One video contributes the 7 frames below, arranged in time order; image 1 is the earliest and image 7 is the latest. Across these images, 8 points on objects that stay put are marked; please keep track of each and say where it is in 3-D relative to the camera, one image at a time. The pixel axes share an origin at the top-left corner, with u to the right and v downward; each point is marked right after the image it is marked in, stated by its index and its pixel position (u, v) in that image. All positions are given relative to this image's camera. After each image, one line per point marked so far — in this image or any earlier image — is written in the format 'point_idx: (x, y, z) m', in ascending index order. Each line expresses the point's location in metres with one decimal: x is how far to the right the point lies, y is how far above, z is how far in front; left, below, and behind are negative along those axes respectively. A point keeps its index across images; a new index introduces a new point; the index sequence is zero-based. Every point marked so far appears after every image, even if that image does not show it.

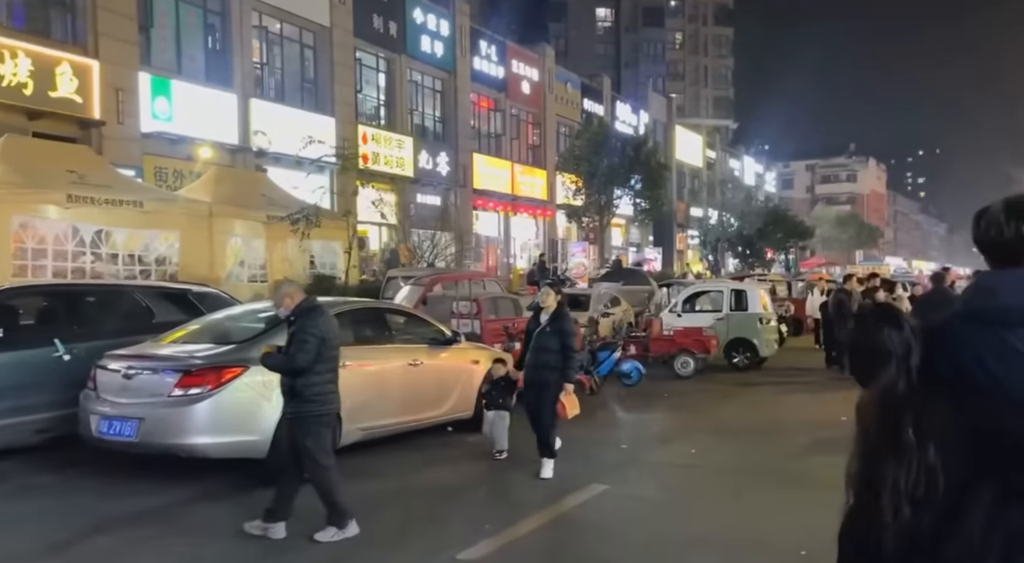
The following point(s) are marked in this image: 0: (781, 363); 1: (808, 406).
0: (+5.8, -1.7, +19.1) m
1: (+4.4, -1.8, +13.1) m
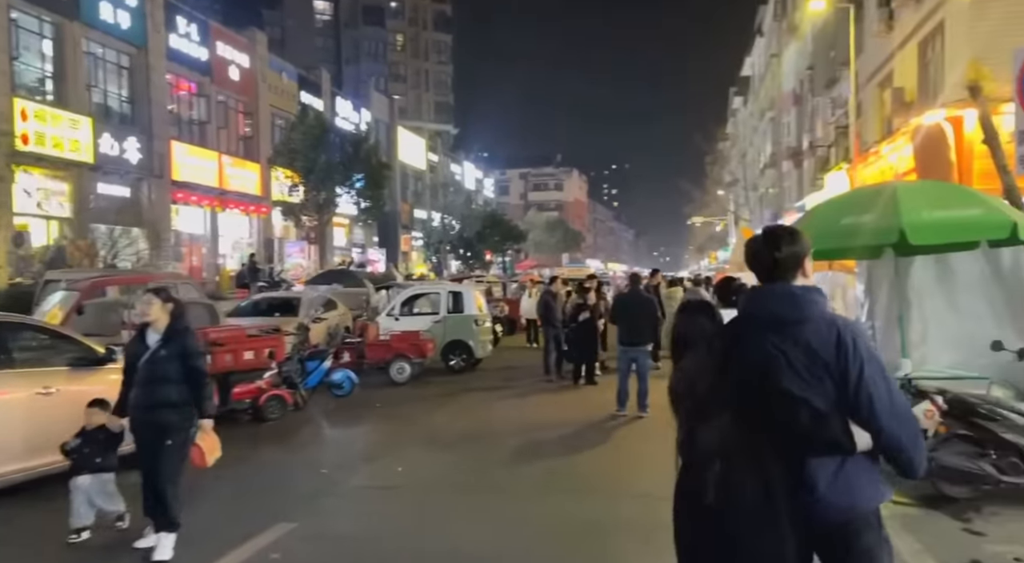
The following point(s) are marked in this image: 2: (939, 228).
0: (-0.3, -1.8, +19.2) m
1: (+0.1, -1.9, +13.1) m
2: (+4.0, +0.5, +8.3) m
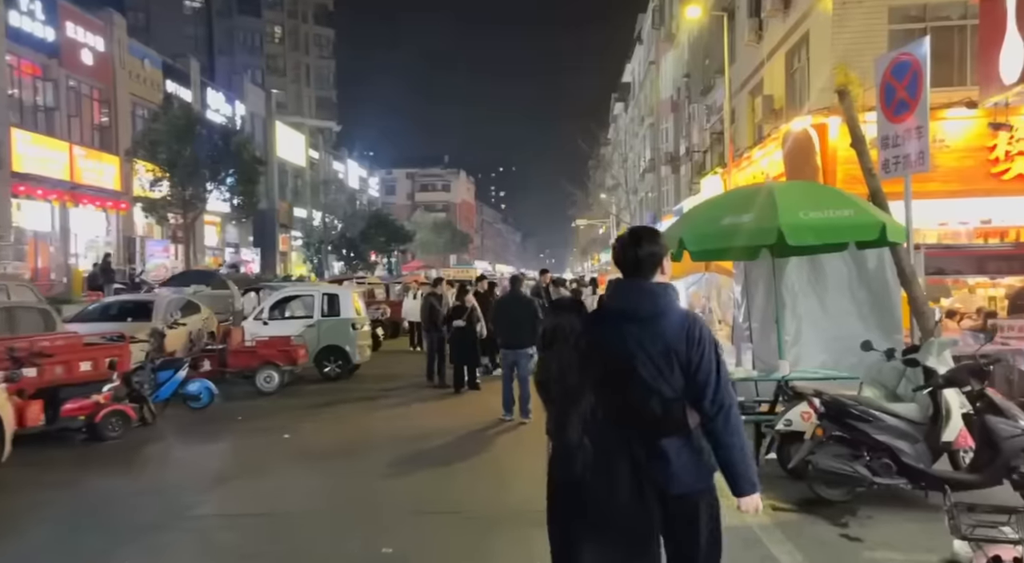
0: (-2.9, -1.8, +18.4) m
1: (-1.7, -1.9, +12.4) m
2: (+2.8, +0.5, +8.2) m
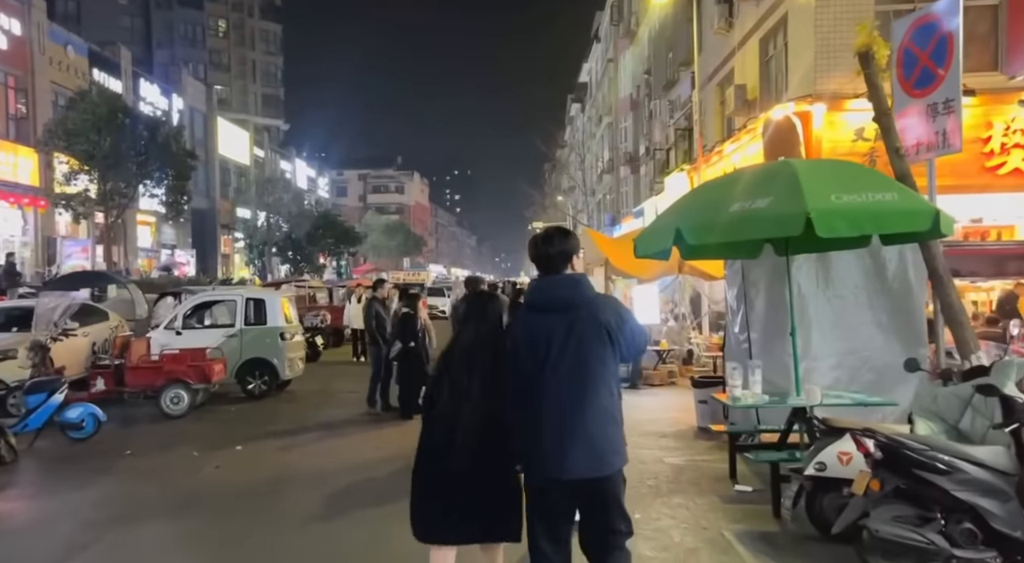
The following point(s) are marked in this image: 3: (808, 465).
0: (-3.8, -1.9, +16.3) m
1: (-2.2, -1.9, +10.4) m
2: (+2.4, +0.5, +6.4) m
3: (+2.0, -1.2, +6.0) m
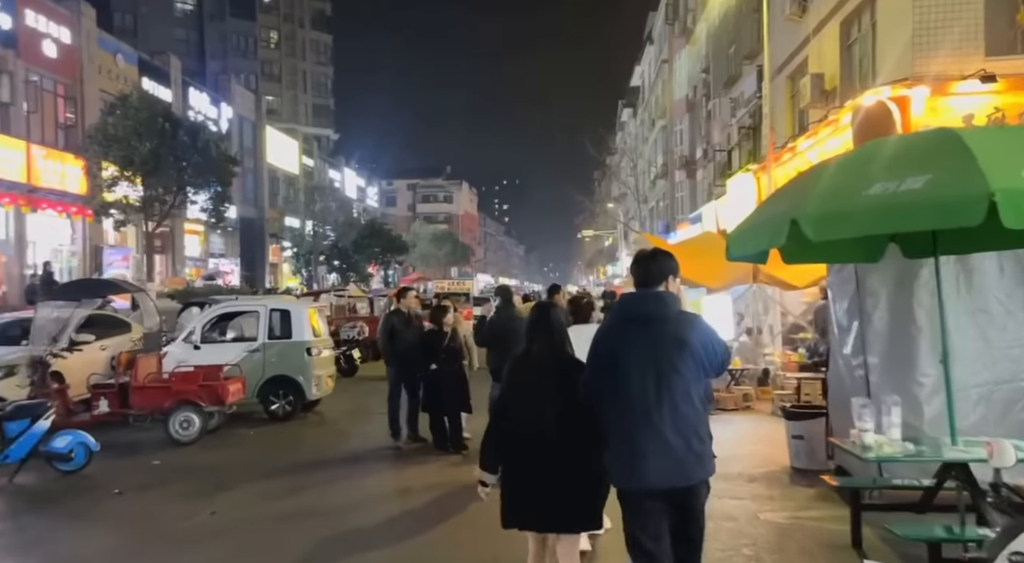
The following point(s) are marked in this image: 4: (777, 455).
0: (-2.9, -2.0, +14.8) m
1: (-1.7, -2.0, +8.8) m
2: (+2.8, +0.4, +4.6) m
3: (+2.3, -1.3, +4.1) m
4: (+2.9, -1.9, +9.6) m
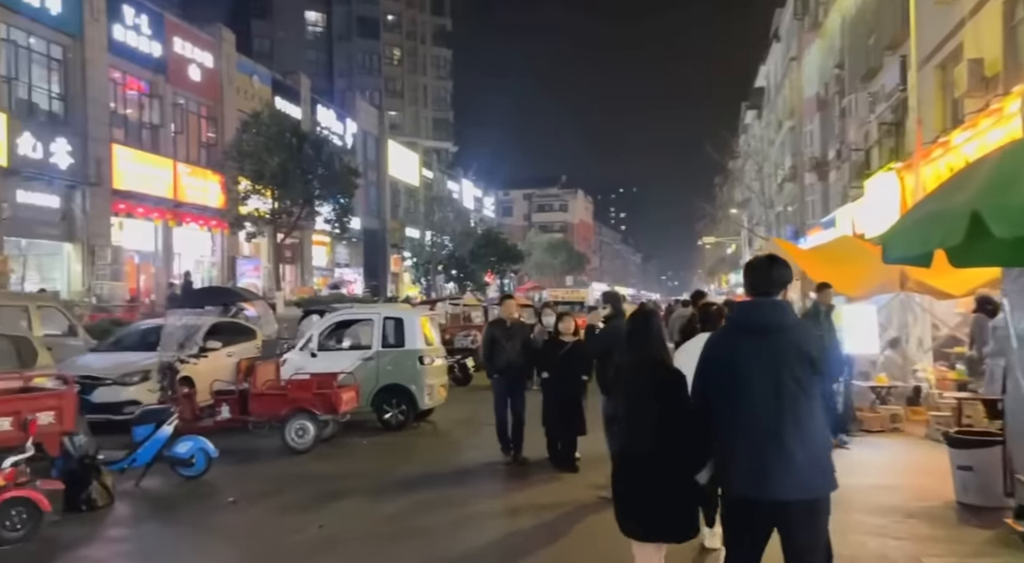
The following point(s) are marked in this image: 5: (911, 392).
0: (-1.0, -2.2, +14.6) m
1: (-0.6, -2.1, +8.4) m
2: (+3.3, +0.4, +3.7) m
3: (+2.8, -1.3, +3.3) m
4: (+4.1, -1.9, +8.7) m
5: (+5.8, -1.6, +13.0) m
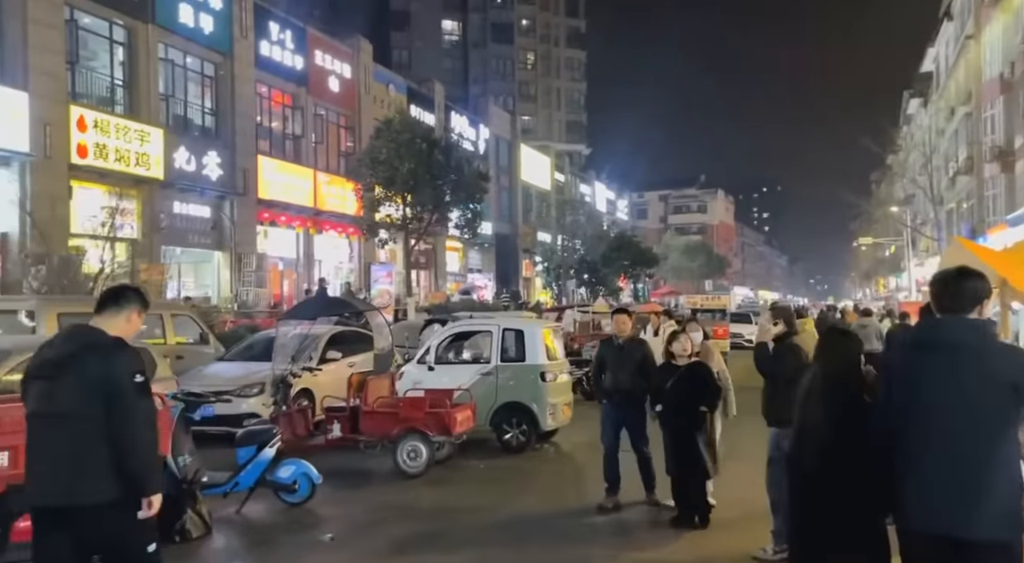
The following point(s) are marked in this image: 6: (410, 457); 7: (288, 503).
0: (+1.0, -2.3, +13.5) m
1: (+0.5, -2.2, +7.4) m
2: (+3.6, +0.3, +2.2) m
3: (+3.0, -1.4, +1.9) m
4: (+5.1, -2.0, +6.9) m
5: (+7.5, -1.7, +10.9) m
6: (-1.2, -2.0, +10.3) m
7: (-2.3, -2.2, +8.6) m
